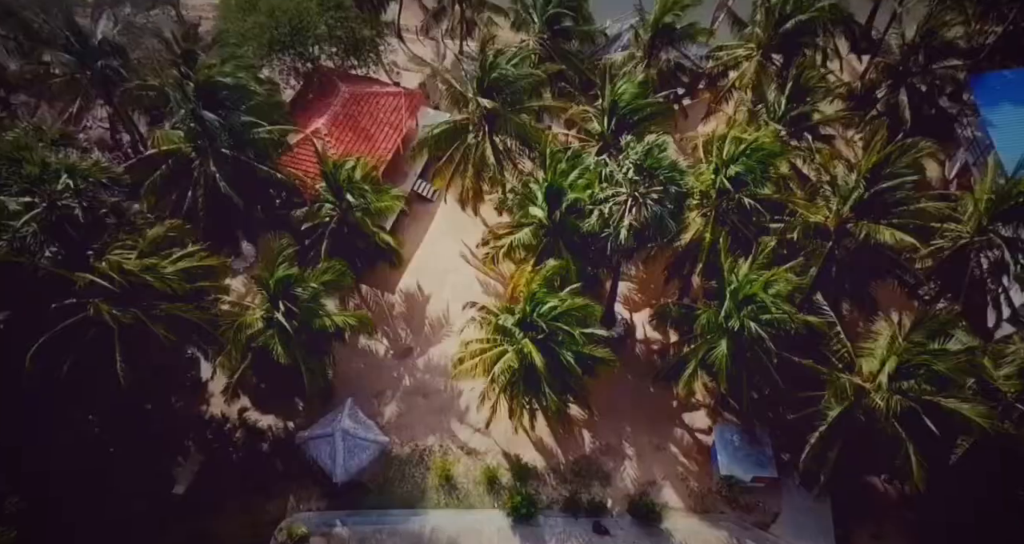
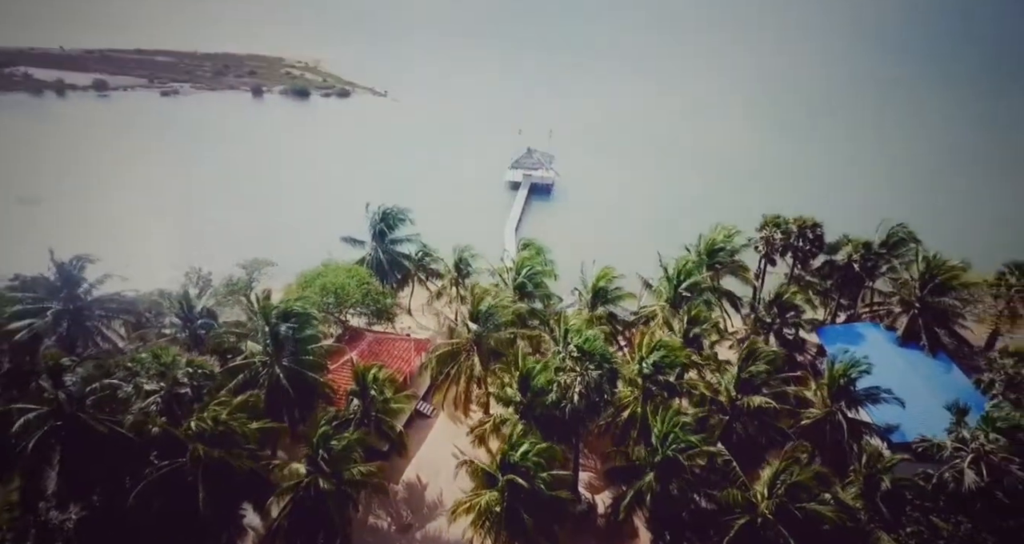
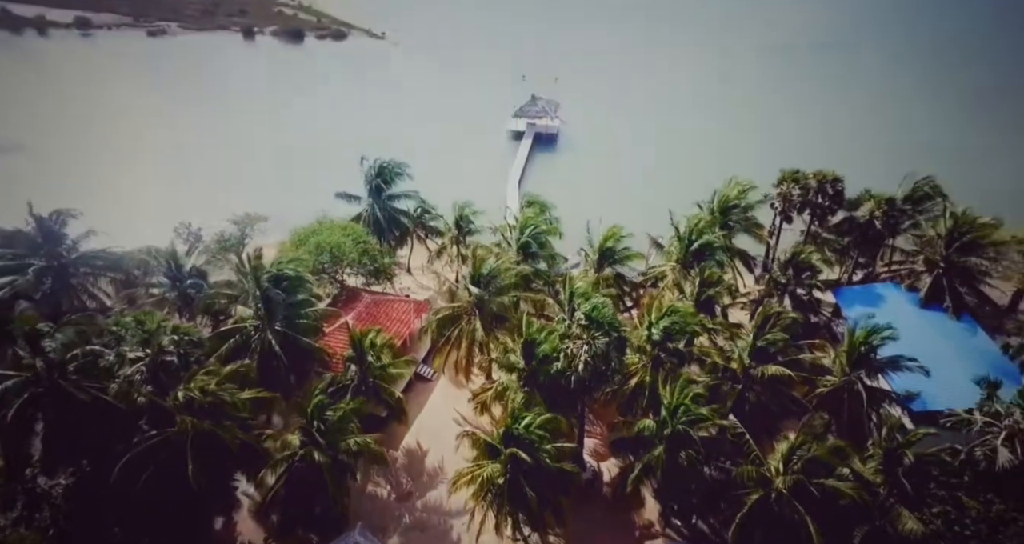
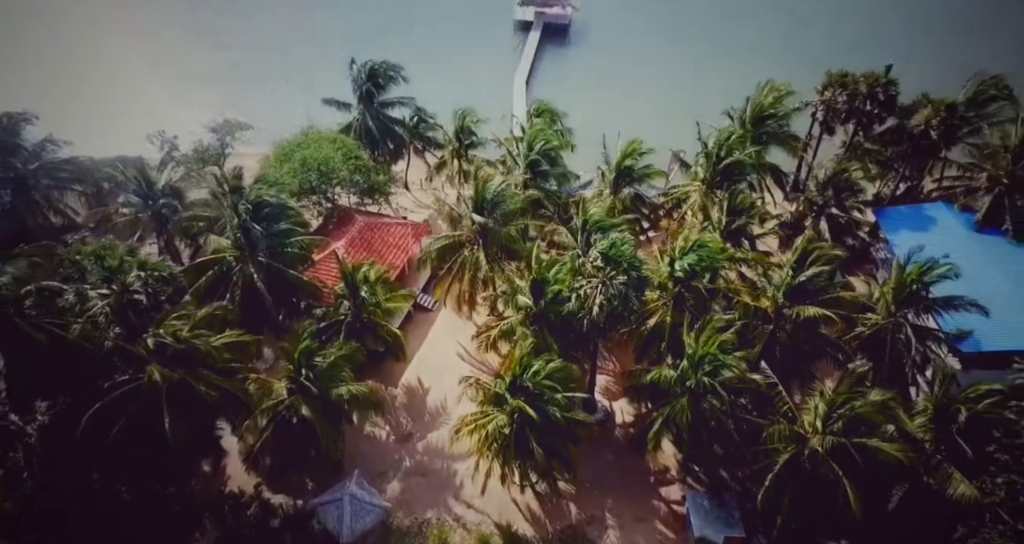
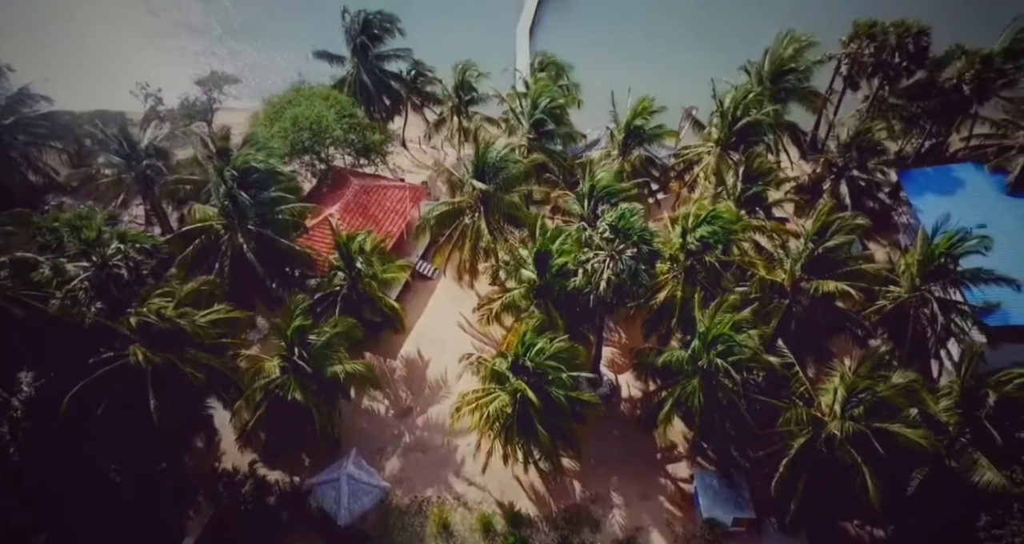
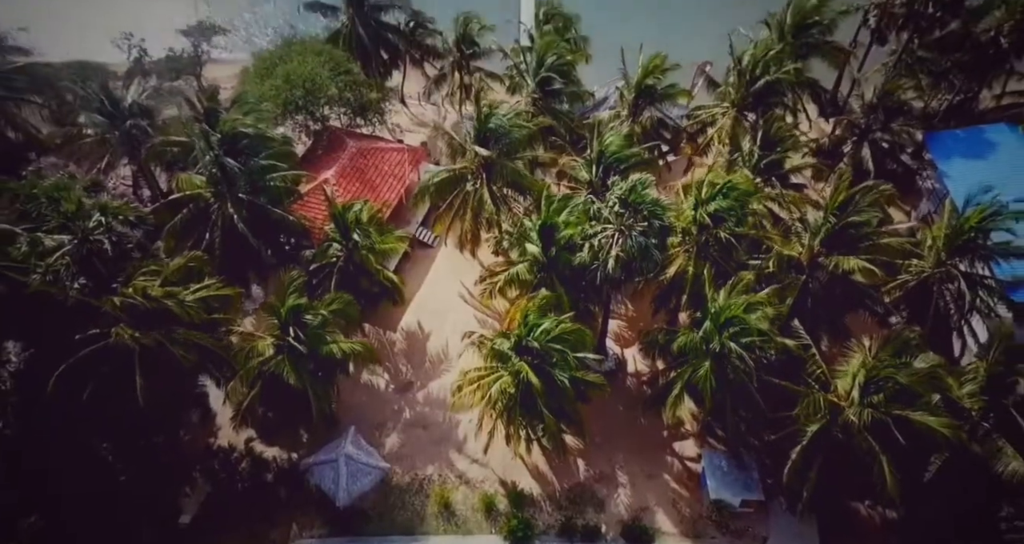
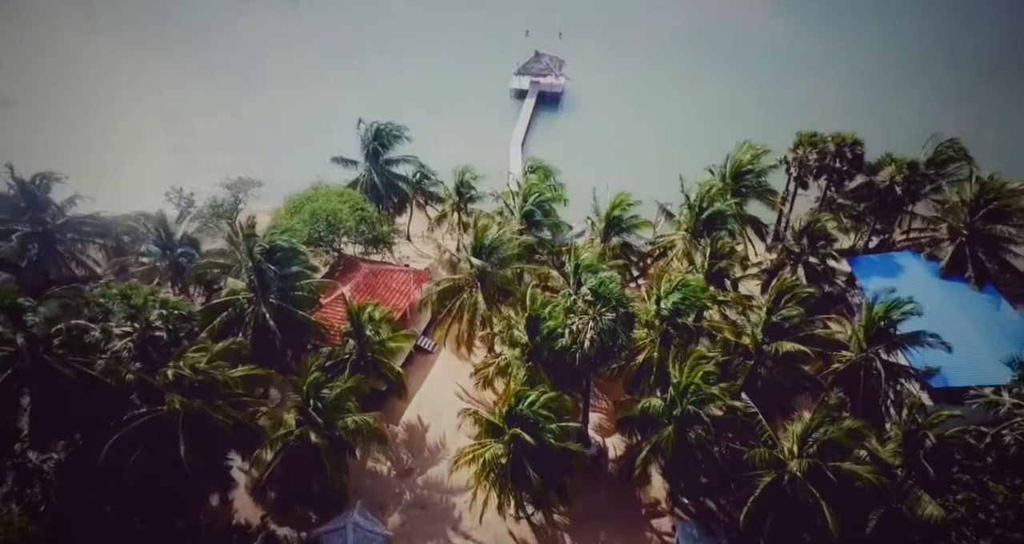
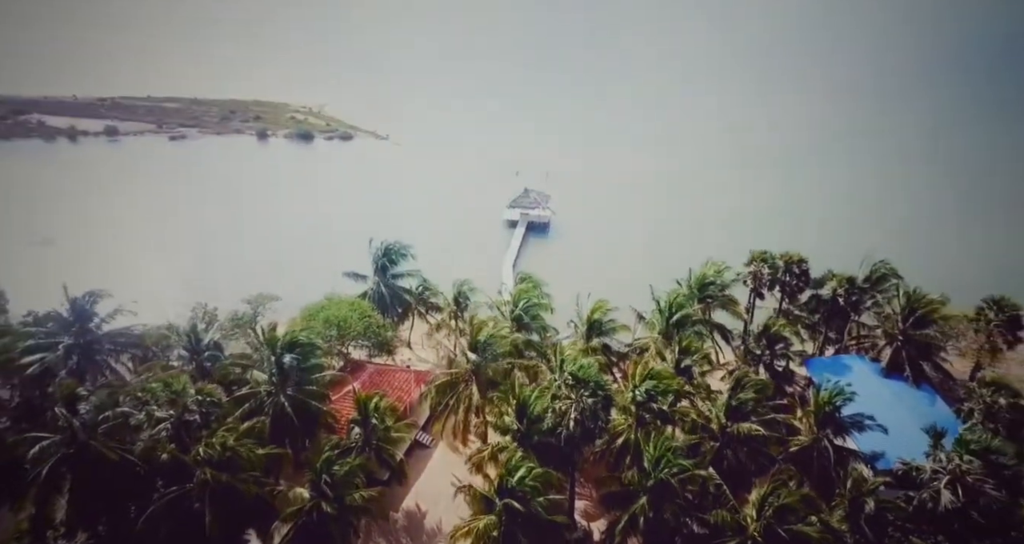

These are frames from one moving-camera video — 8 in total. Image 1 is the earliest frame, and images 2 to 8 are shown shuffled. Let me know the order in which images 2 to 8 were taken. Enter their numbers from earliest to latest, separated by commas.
6, 5, 4, 7, 3, 2, 8
